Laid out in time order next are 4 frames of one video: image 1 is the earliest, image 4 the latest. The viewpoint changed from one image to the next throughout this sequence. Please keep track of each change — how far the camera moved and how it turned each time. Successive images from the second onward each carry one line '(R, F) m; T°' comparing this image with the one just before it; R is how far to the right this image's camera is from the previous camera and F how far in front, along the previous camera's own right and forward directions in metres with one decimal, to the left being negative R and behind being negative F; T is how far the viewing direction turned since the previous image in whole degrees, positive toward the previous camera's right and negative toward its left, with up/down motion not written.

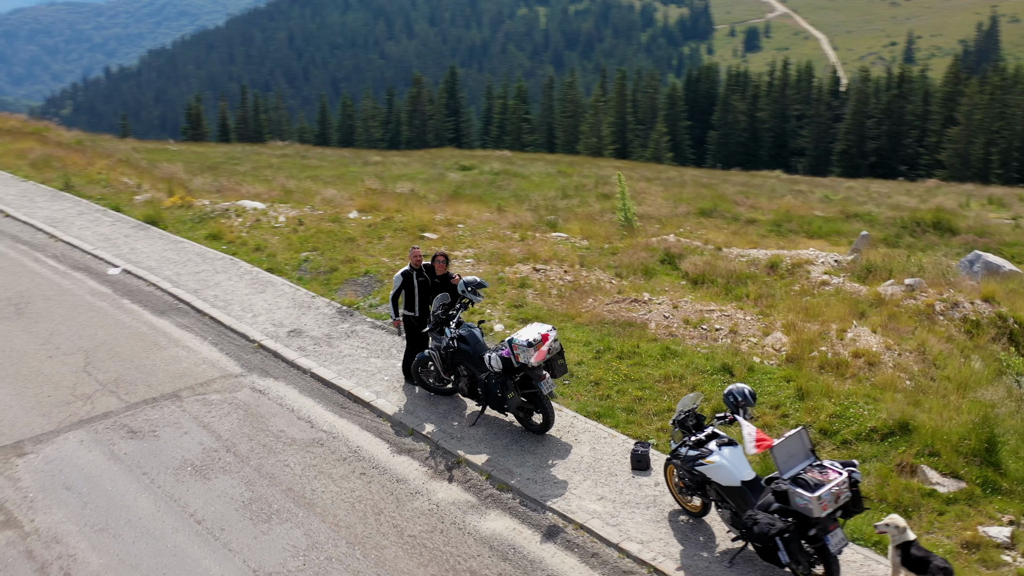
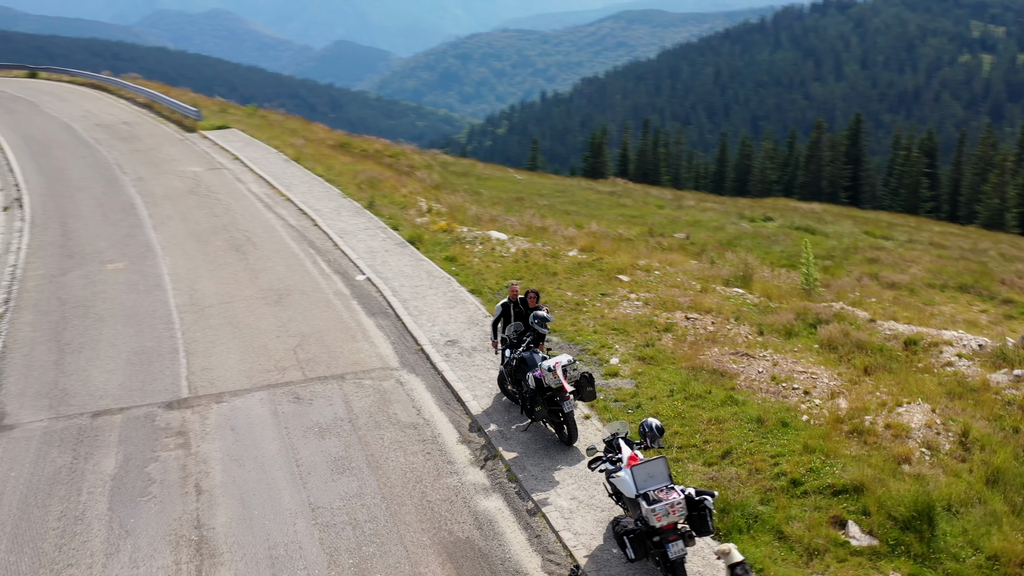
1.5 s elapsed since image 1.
(+3.1, -1.5) m; -20°
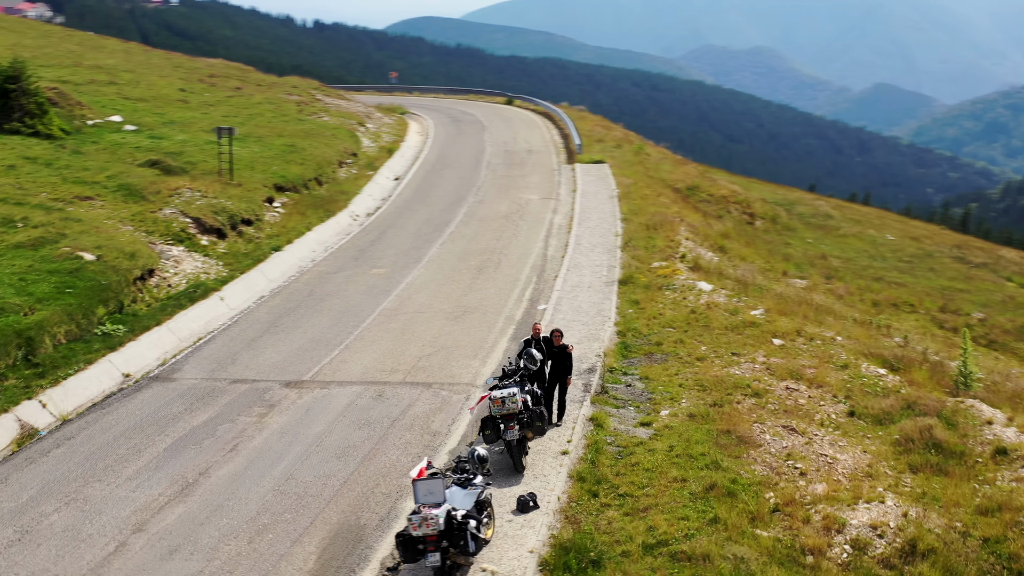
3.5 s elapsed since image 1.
(+5.1, -0.1) m; -25°
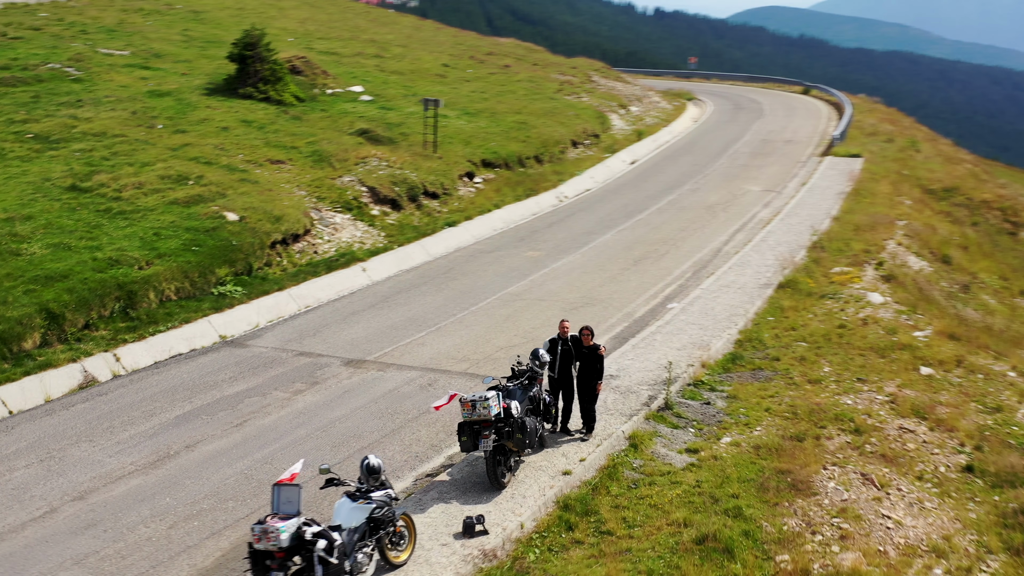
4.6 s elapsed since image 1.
(+2.8, +2.0) m; -16°
